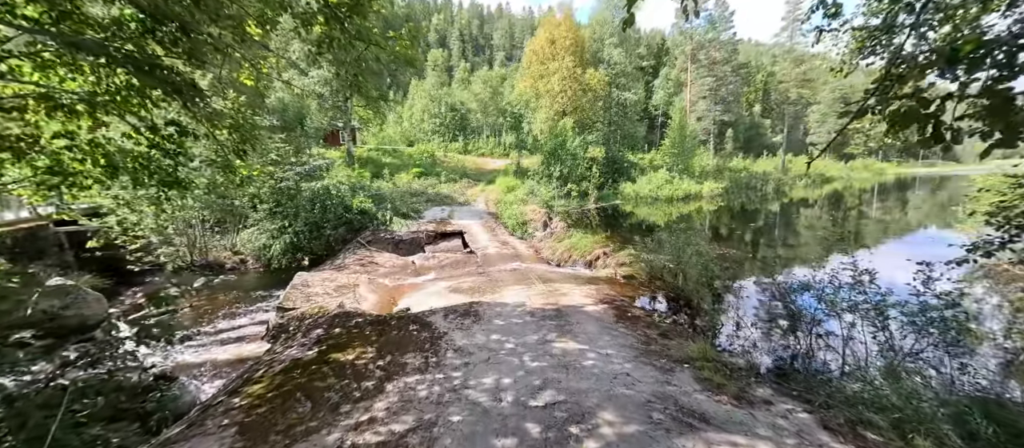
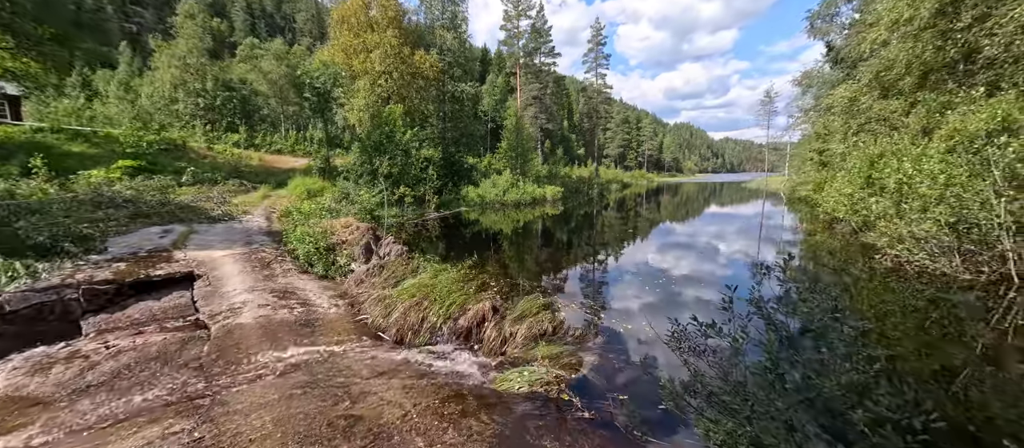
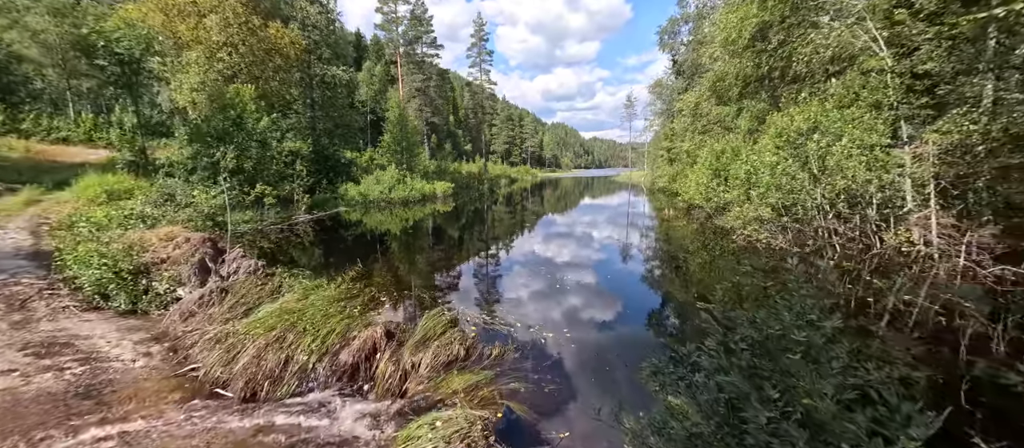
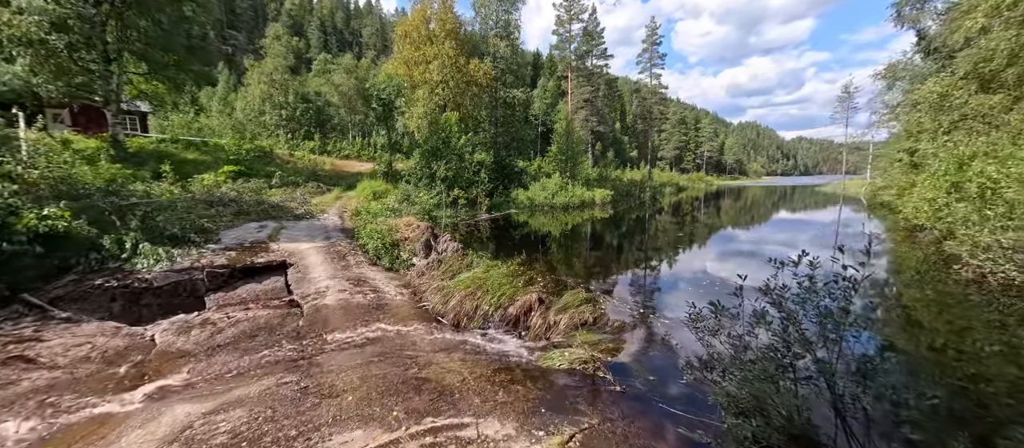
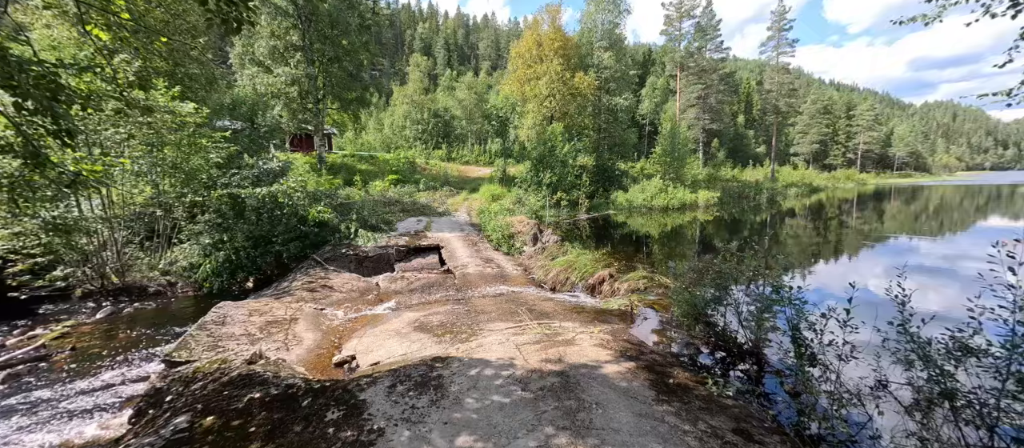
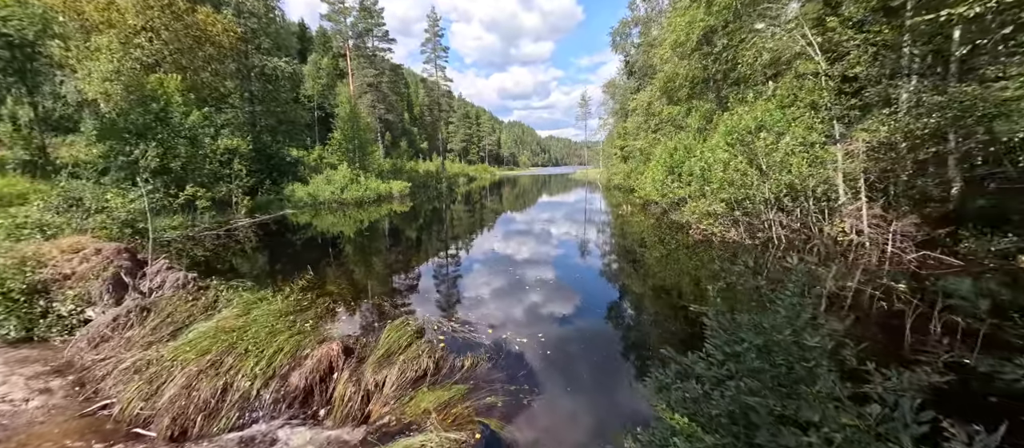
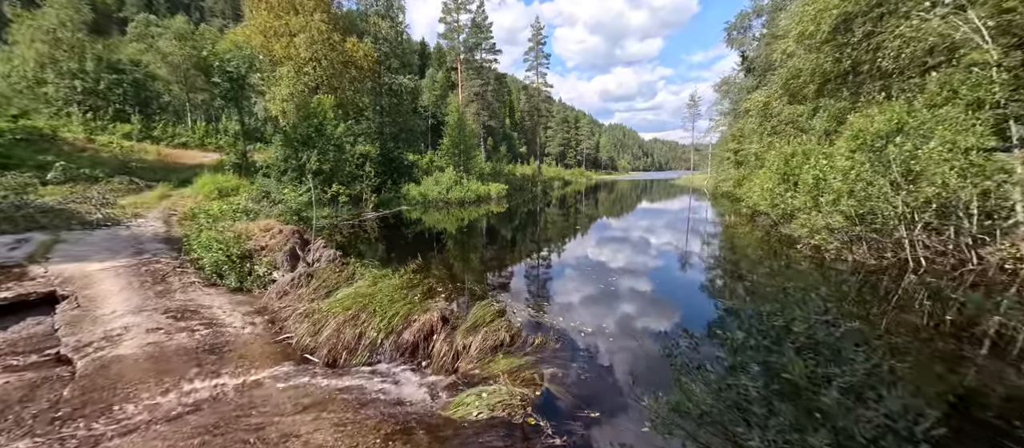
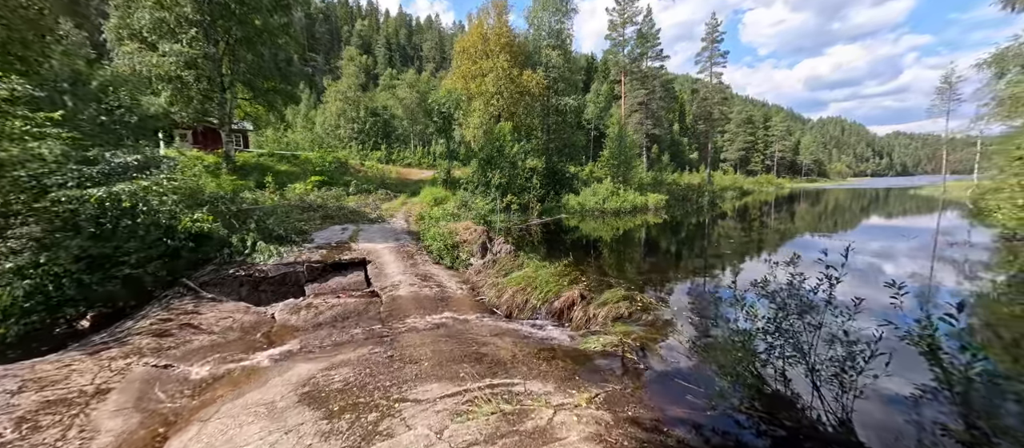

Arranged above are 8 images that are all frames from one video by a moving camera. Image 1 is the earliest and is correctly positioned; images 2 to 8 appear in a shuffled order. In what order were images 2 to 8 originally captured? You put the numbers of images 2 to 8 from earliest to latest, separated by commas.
5, 8, 4, 2, 7, 3, 6
